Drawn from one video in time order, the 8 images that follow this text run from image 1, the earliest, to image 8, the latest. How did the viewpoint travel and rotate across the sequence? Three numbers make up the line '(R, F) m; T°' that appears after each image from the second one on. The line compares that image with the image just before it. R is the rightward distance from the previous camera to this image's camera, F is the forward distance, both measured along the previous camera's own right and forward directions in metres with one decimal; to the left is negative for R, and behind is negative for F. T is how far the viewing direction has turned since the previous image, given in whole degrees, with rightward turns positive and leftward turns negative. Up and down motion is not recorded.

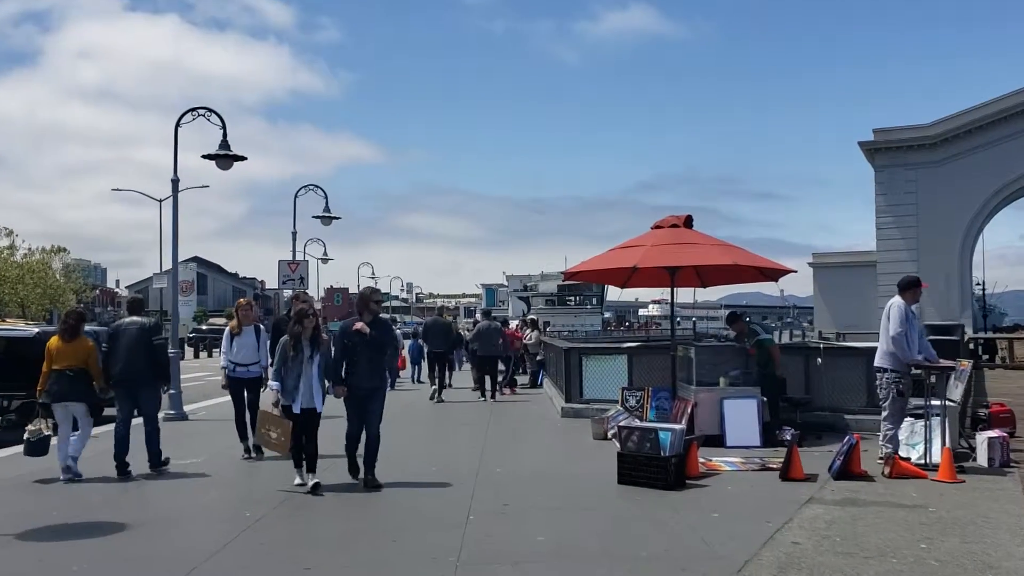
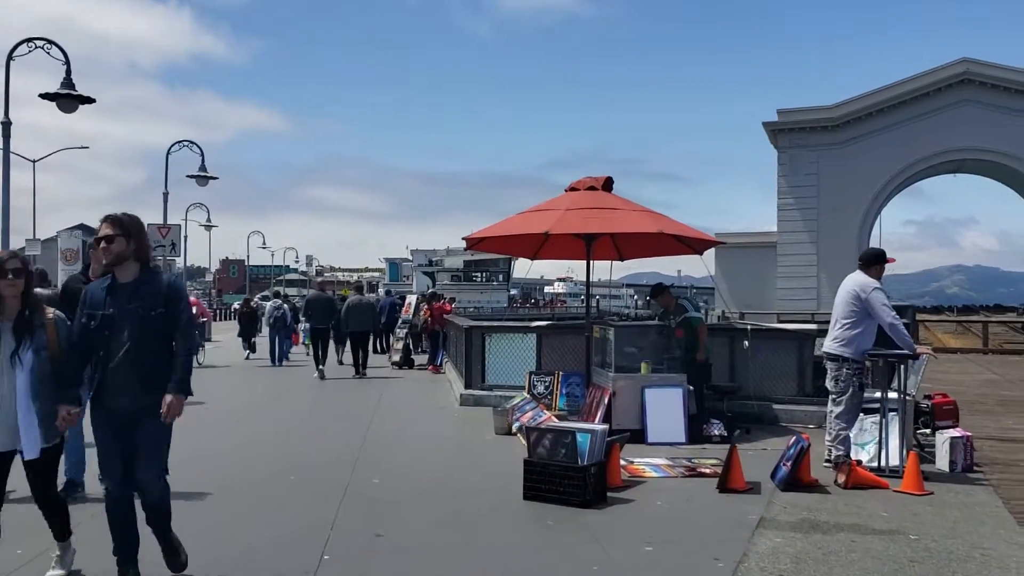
(+0.2, +1.8) m; +6°
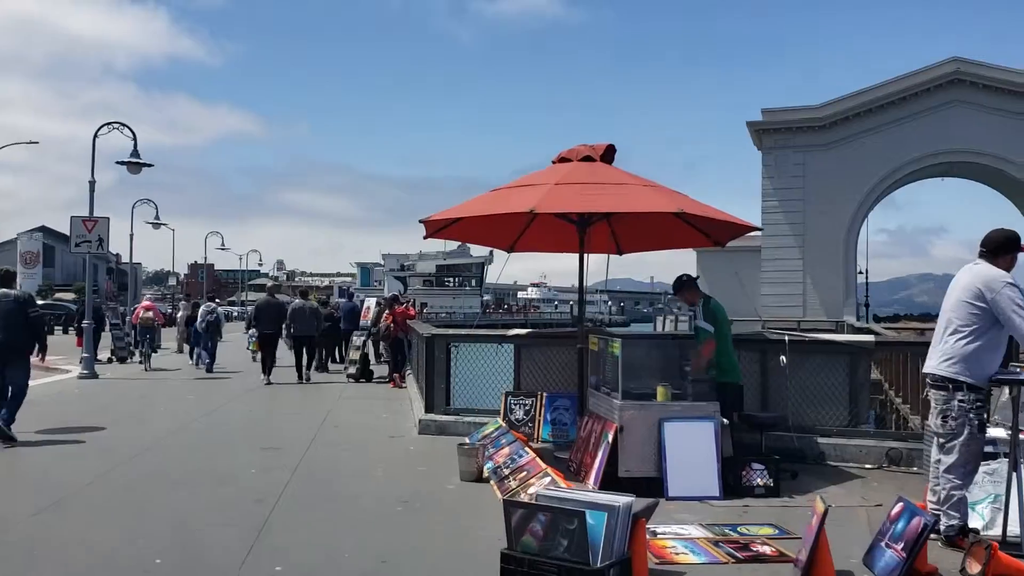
(0.0, +2.6) m; +2°
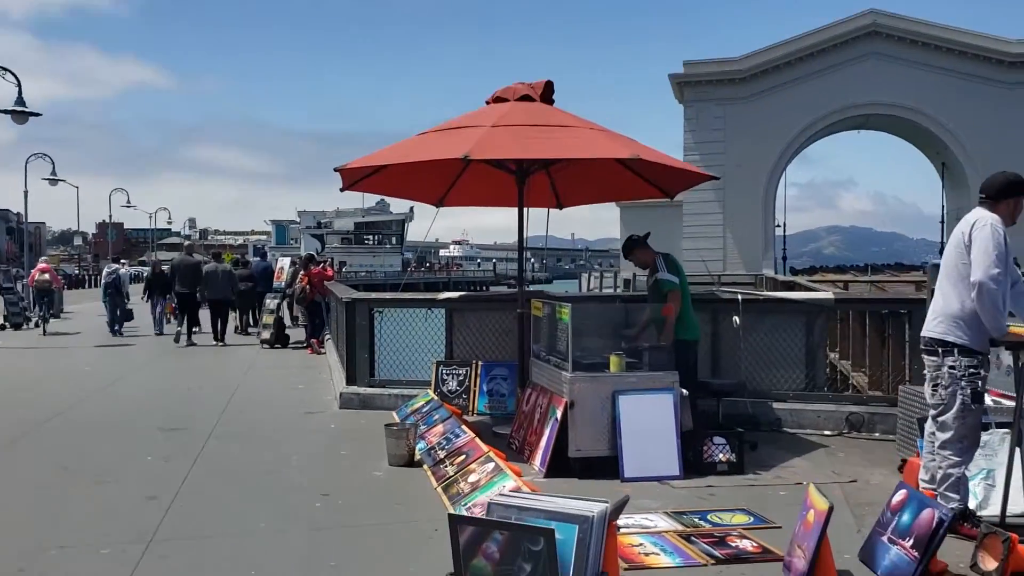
(-0.1, +0.9) m; +5°
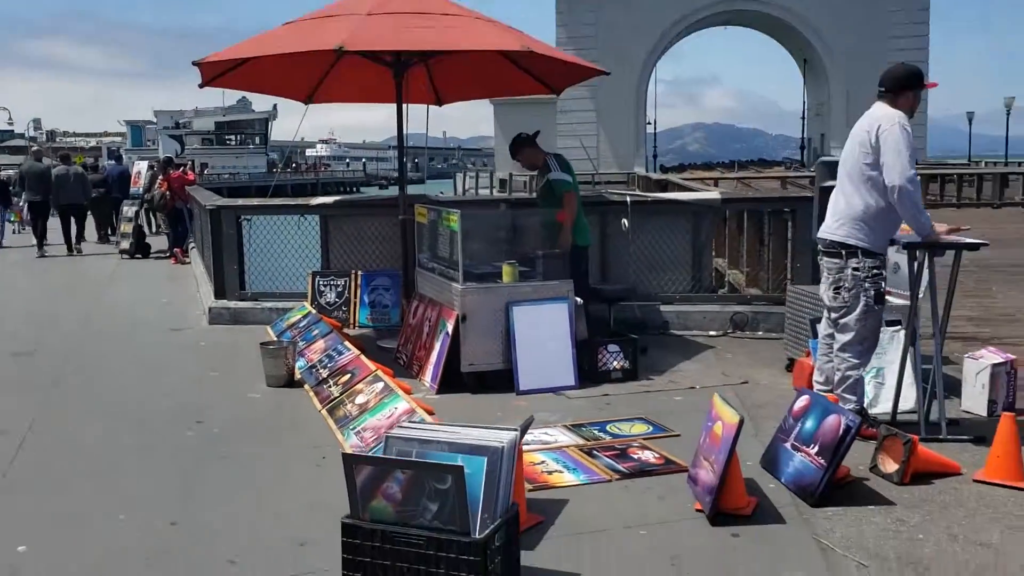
(-0.1, +0.4) m; +8°
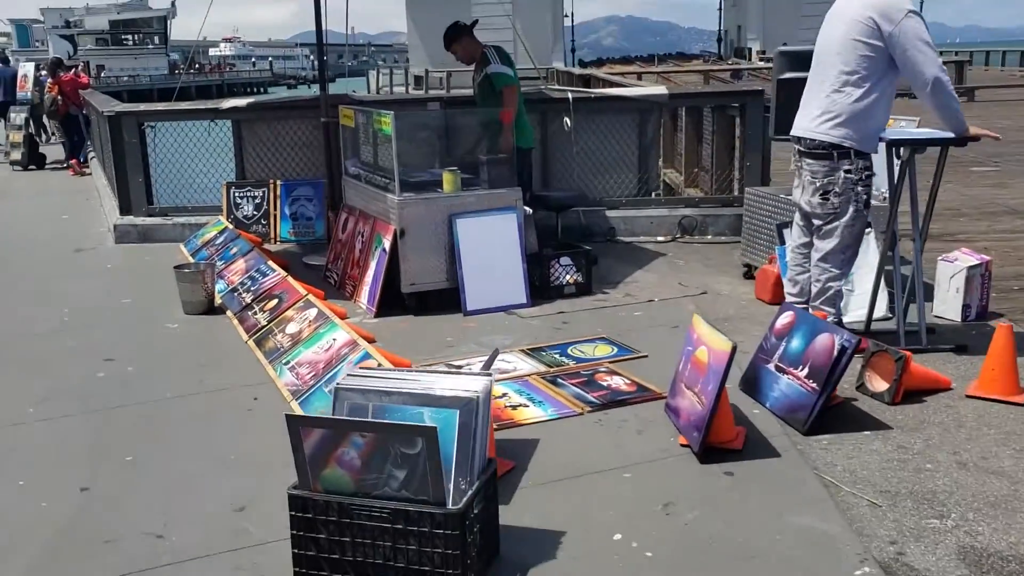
(-0.1, +0.5) m; +5°
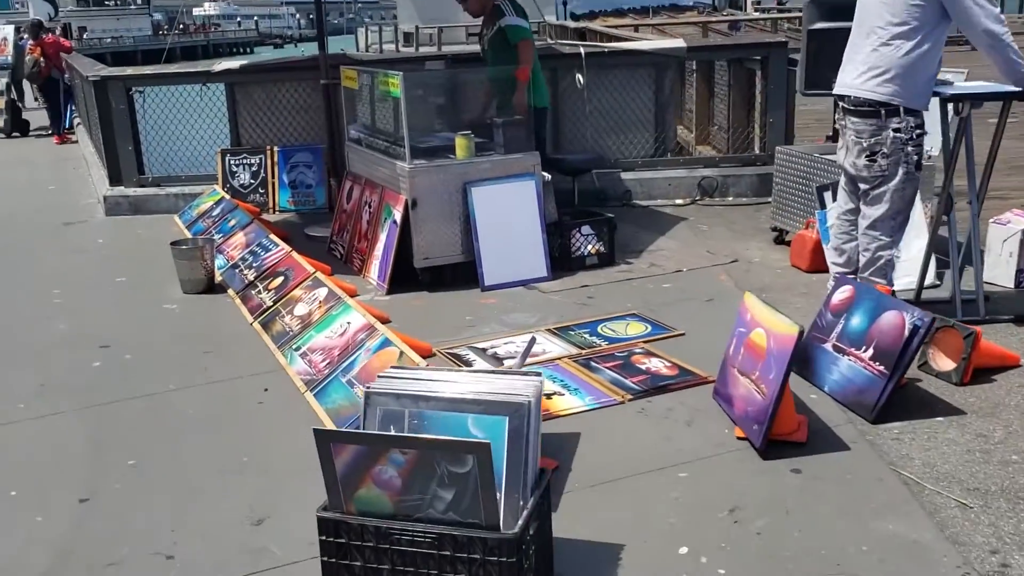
(-0.2, +0.4) m; 0°
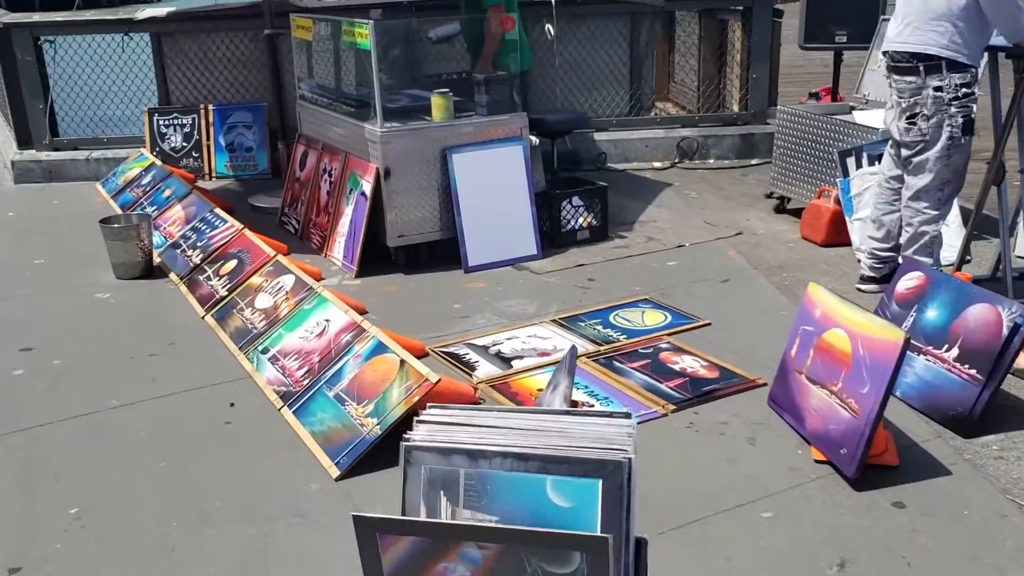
(-0.3, +0.6) m; +5°
